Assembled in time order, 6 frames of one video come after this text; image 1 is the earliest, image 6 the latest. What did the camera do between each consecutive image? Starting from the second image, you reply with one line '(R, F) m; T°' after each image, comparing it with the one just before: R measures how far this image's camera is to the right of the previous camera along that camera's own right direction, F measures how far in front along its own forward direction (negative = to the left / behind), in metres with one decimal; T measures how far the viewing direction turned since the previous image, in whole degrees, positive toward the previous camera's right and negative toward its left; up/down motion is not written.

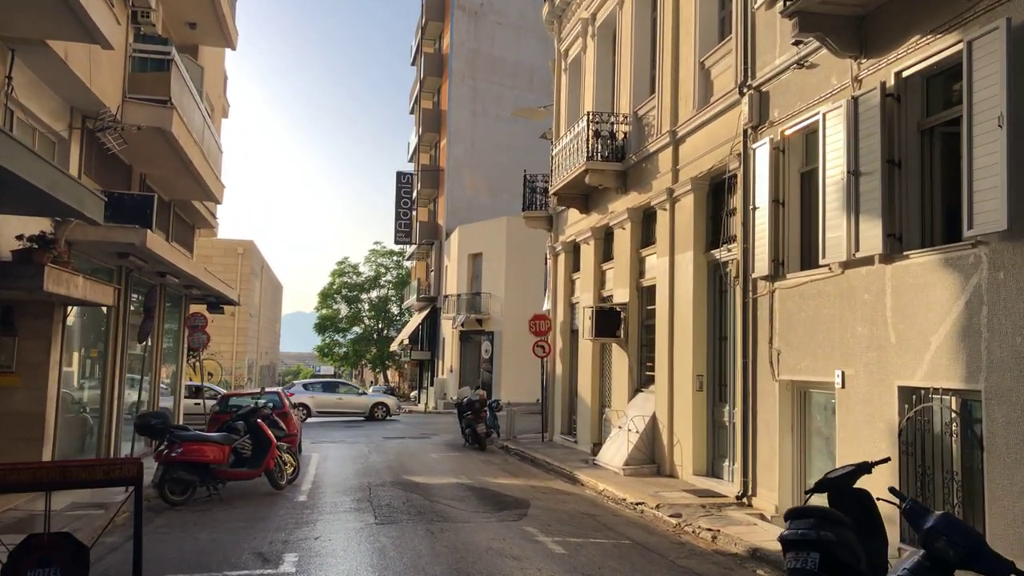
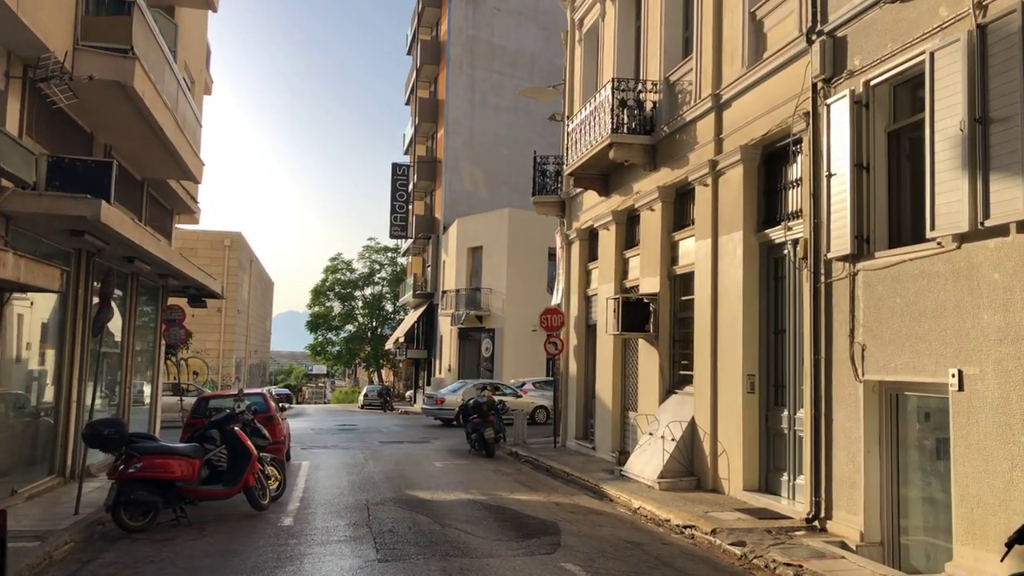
(-0.3, +1.7) m; 0°
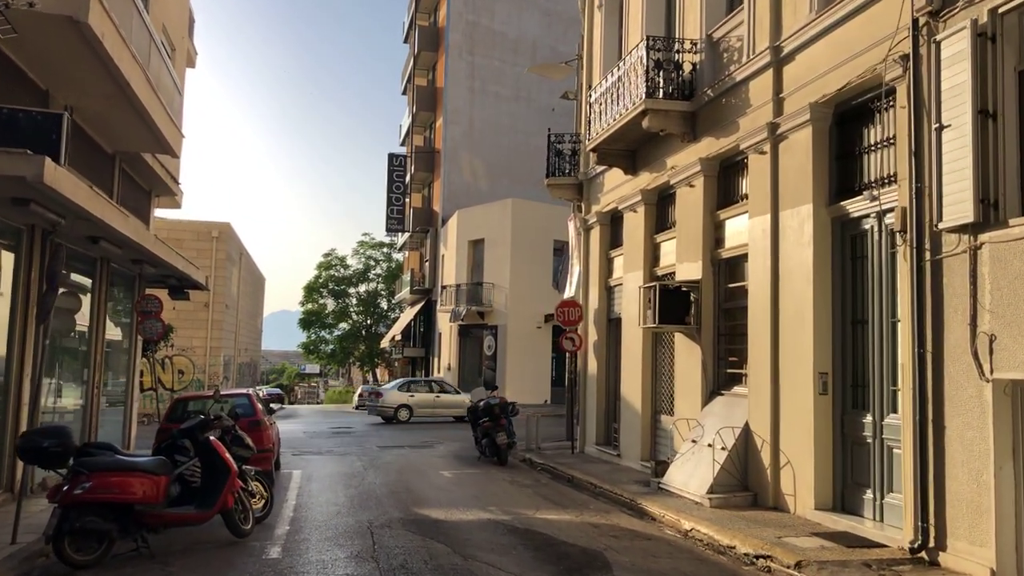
(-0.3, +1.6) m; 0°
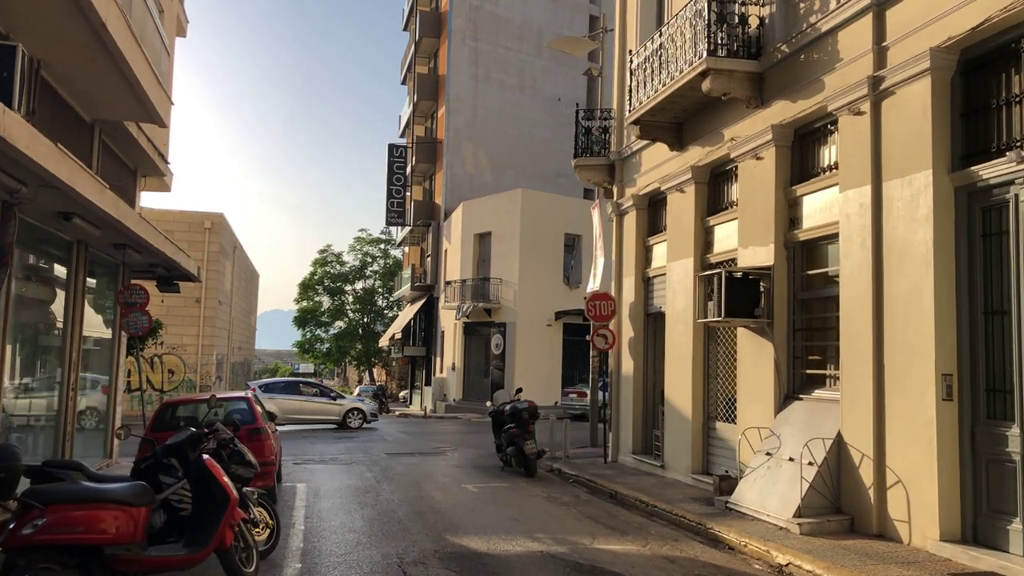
(-0.5, +1.6) m; 0°
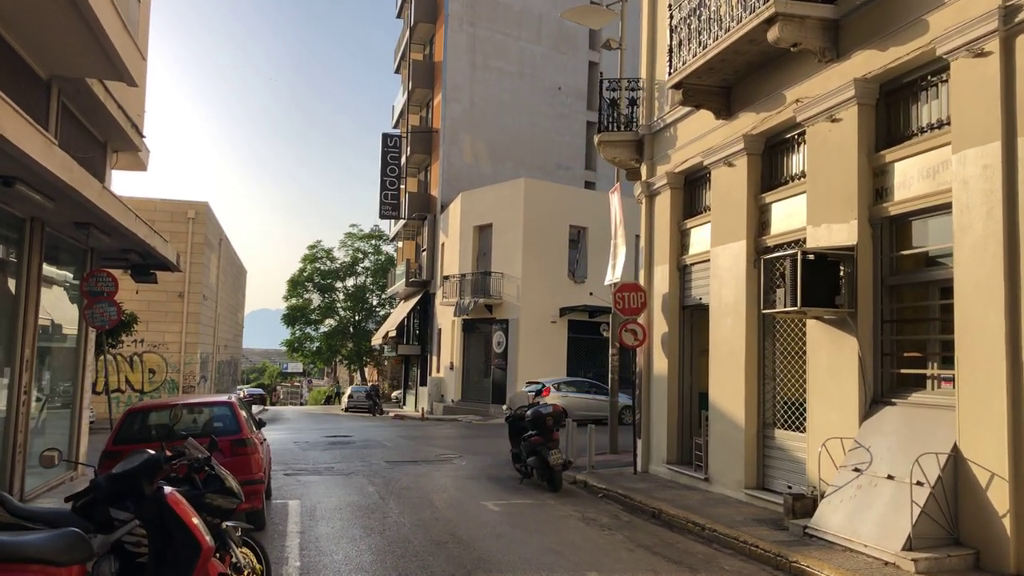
(-0.4, +1.6) m; +1°
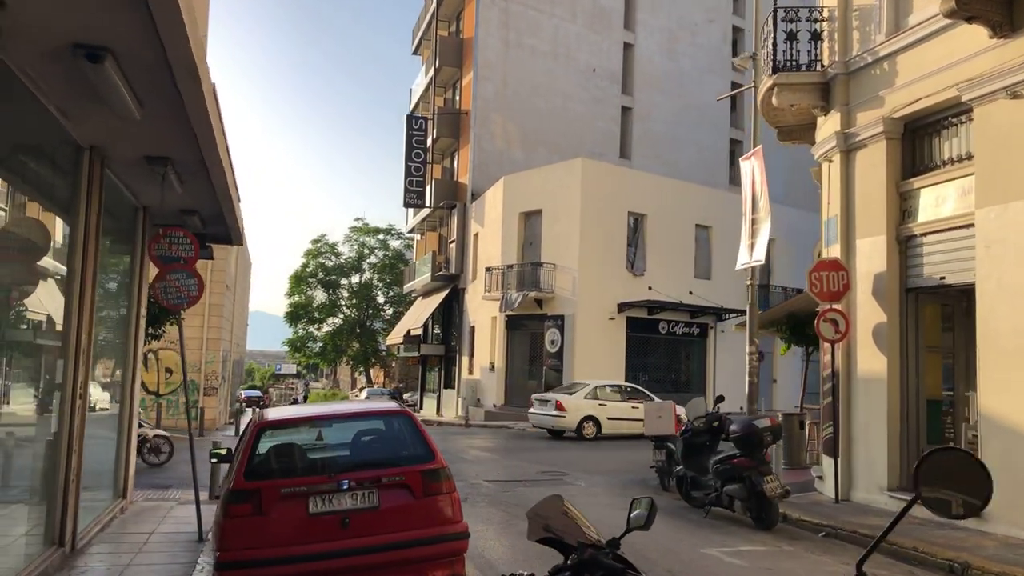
(-1.8, +2.8) m; +1°
